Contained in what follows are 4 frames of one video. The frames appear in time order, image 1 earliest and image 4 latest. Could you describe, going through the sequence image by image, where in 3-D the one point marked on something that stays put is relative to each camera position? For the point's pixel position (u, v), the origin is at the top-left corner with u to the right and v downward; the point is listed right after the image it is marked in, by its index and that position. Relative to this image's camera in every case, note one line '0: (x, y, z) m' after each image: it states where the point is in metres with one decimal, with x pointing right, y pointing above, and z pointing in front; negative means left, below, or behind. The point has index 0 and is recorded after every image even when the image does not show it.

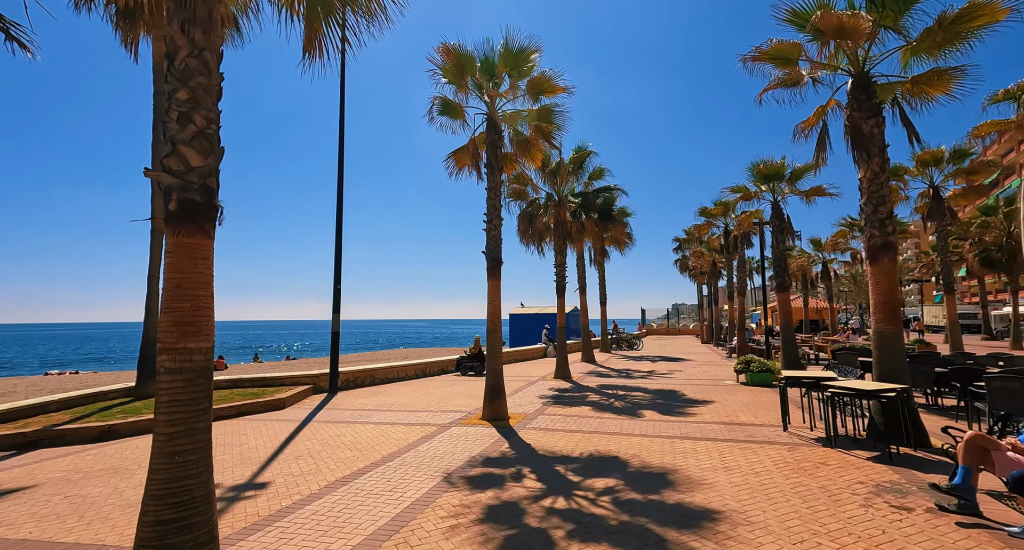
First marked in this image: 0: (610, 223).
0: (+3.1, +1.7, +14.6) m
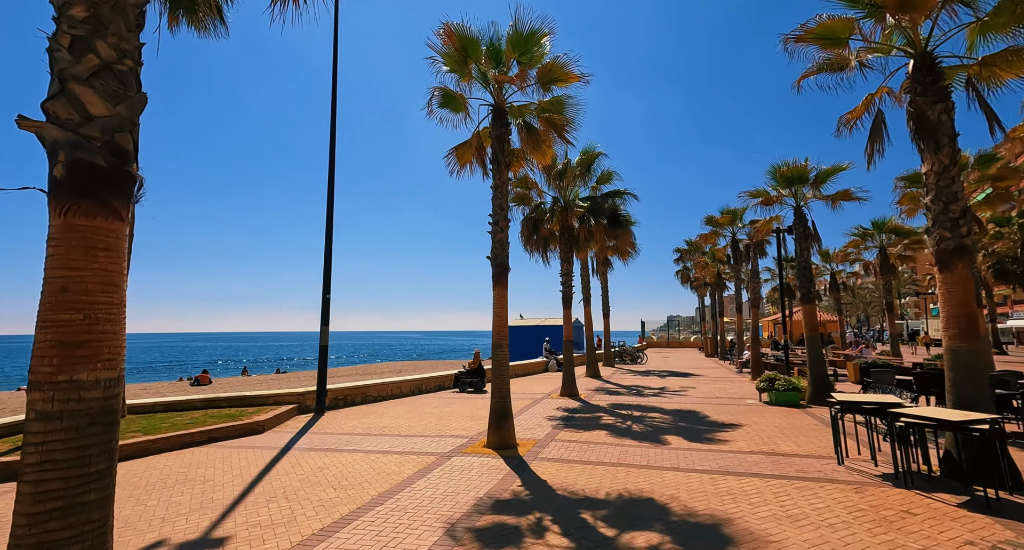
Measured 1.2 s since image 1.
0: (+3.2, +1.4, +13.7) m
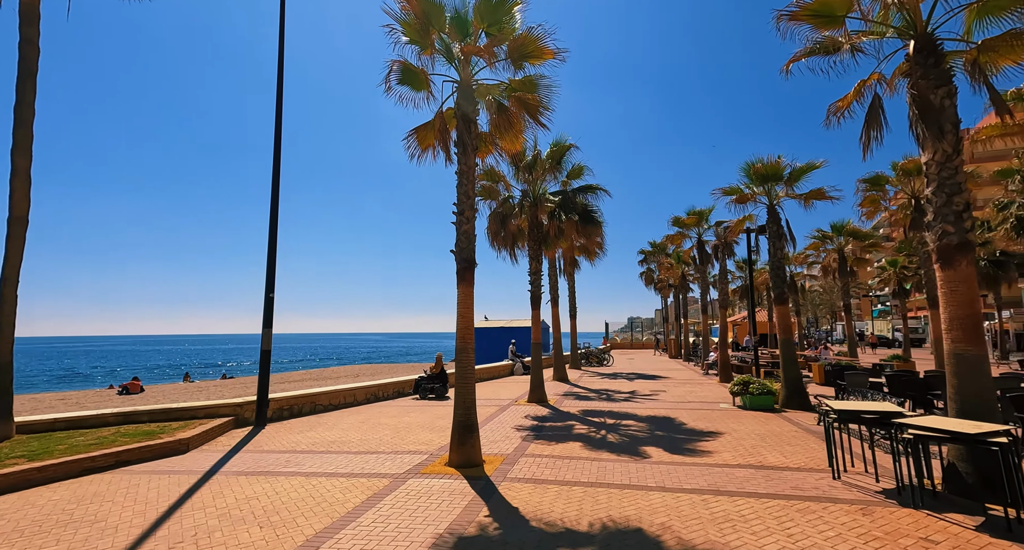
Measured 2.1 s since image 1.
0: (+2.2, +1.4, +13.1) m
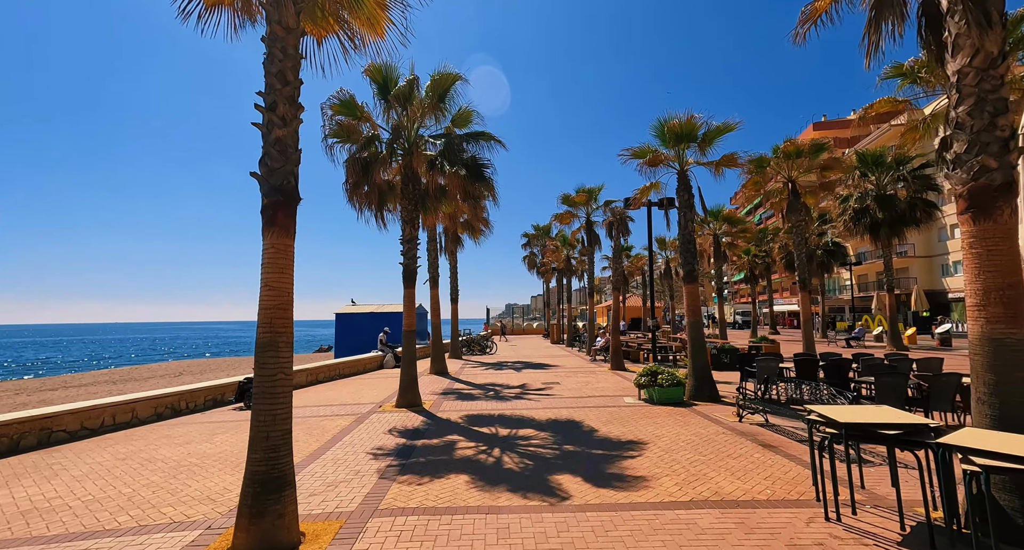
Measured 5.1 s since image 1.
0: (-0.8, +2.1, +10.5) m
